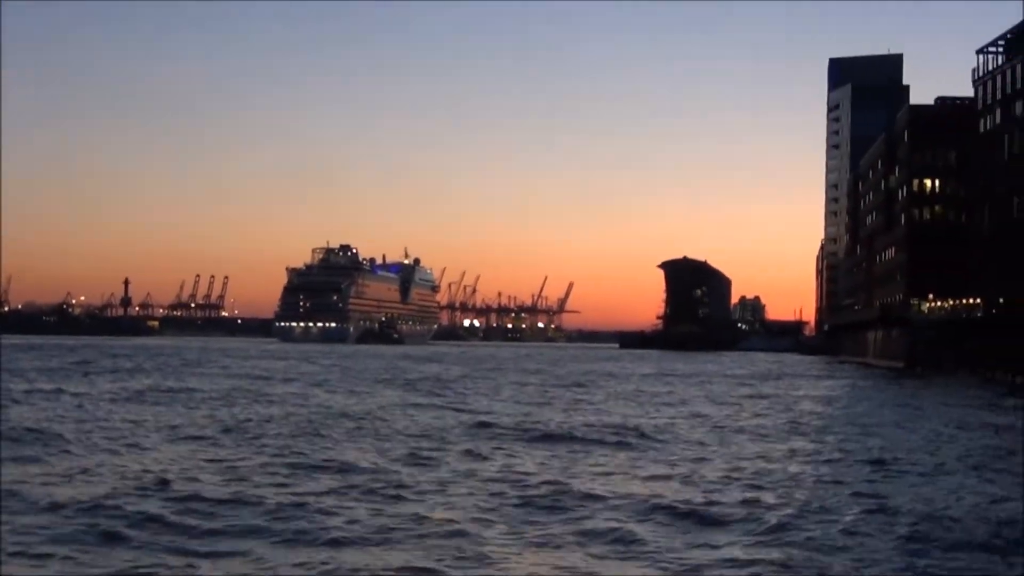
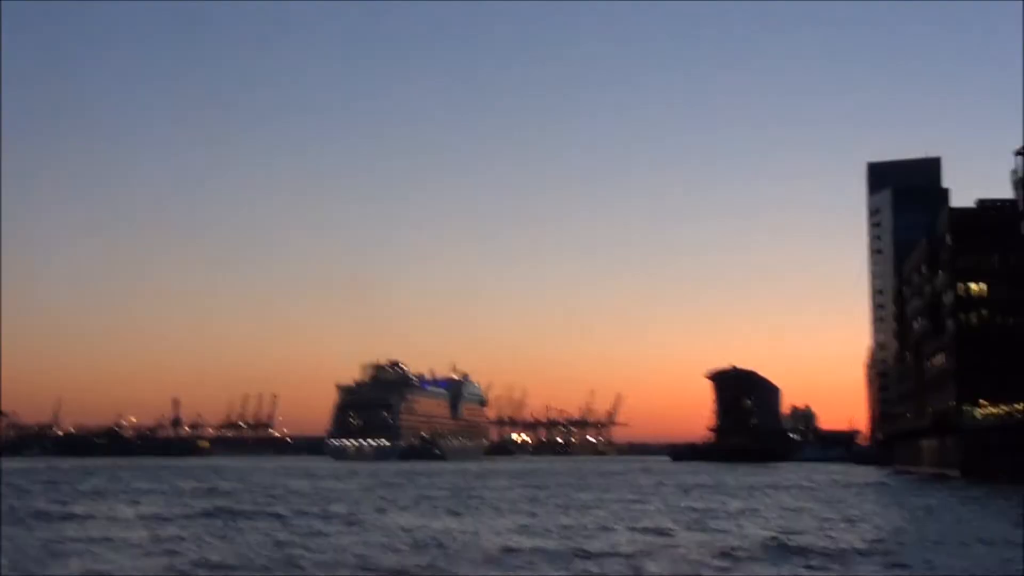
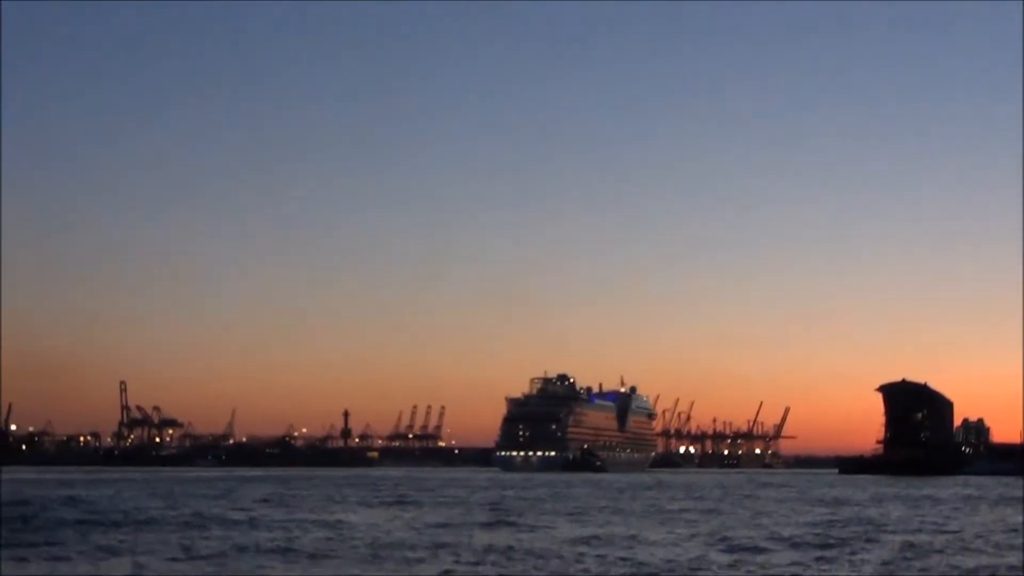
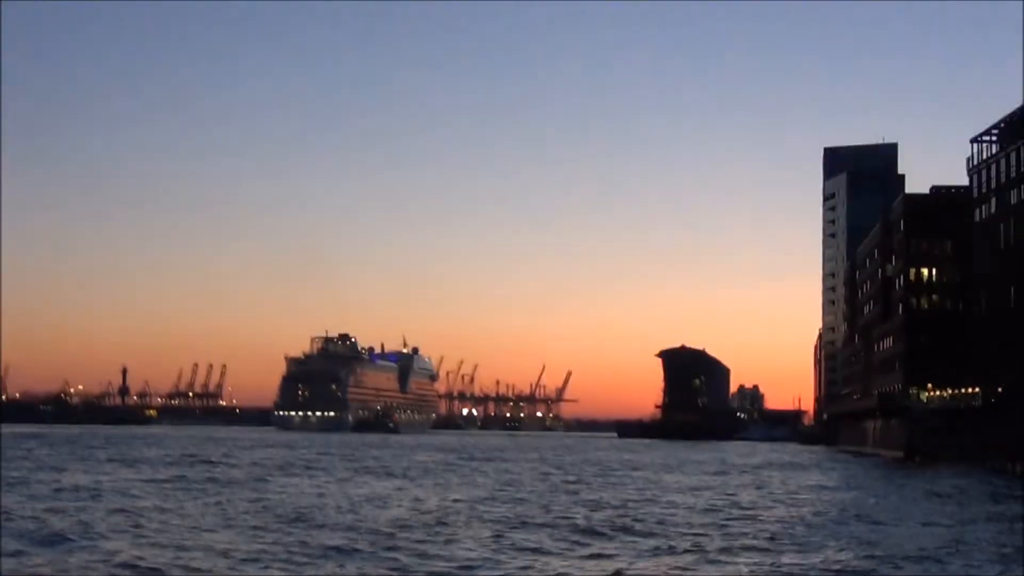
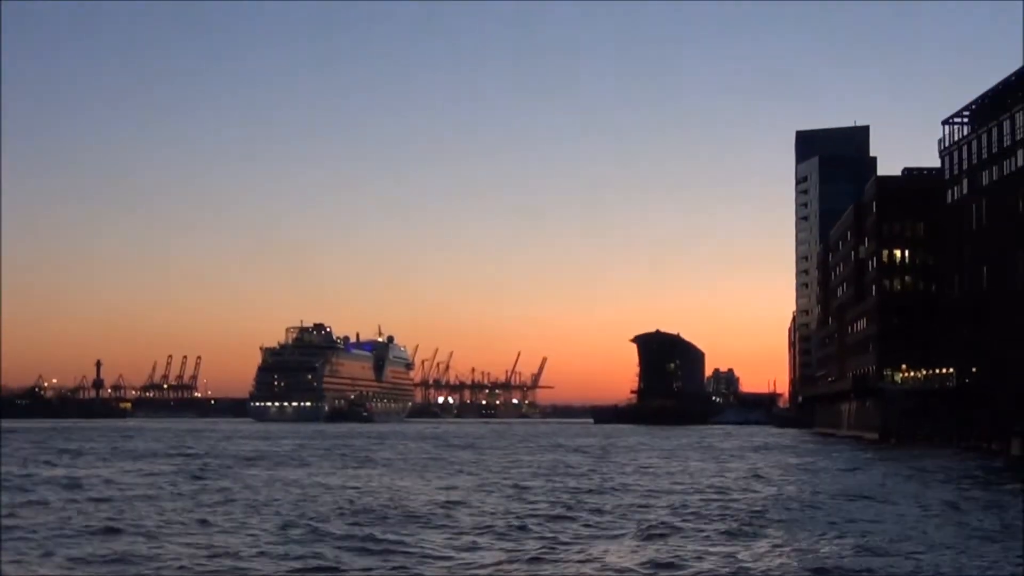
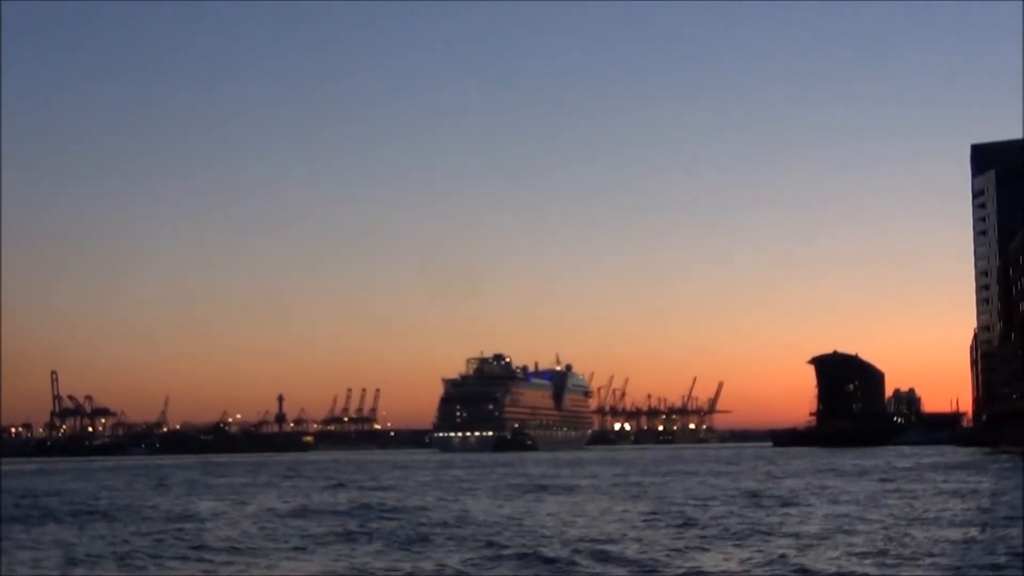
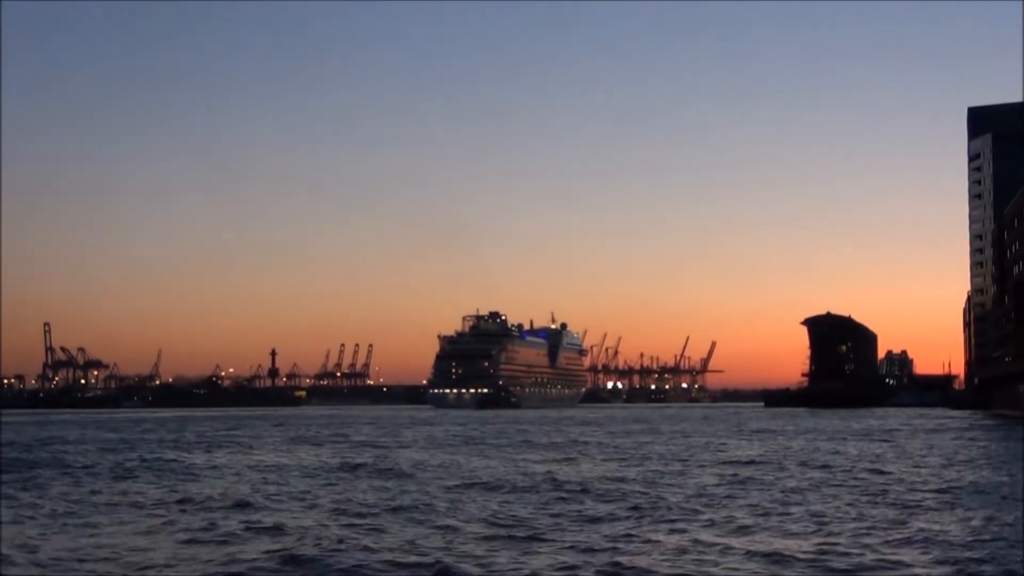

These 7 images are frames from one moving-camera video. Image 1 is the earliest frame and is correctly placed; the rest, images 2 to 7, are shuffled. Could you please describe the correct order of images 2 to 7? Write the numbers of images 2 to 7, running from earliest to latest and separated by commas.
4, 5, 2, 3, 6, 7
